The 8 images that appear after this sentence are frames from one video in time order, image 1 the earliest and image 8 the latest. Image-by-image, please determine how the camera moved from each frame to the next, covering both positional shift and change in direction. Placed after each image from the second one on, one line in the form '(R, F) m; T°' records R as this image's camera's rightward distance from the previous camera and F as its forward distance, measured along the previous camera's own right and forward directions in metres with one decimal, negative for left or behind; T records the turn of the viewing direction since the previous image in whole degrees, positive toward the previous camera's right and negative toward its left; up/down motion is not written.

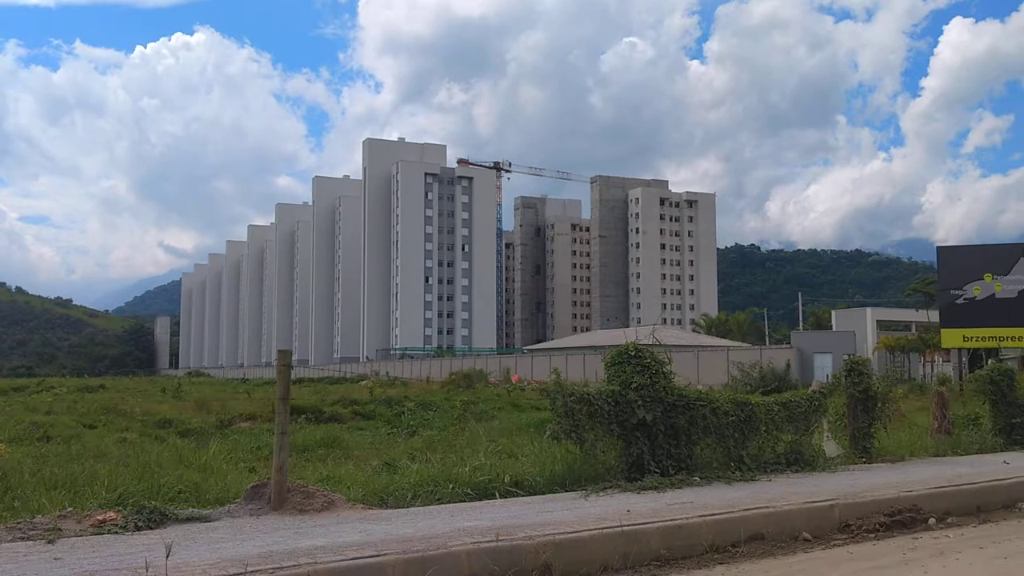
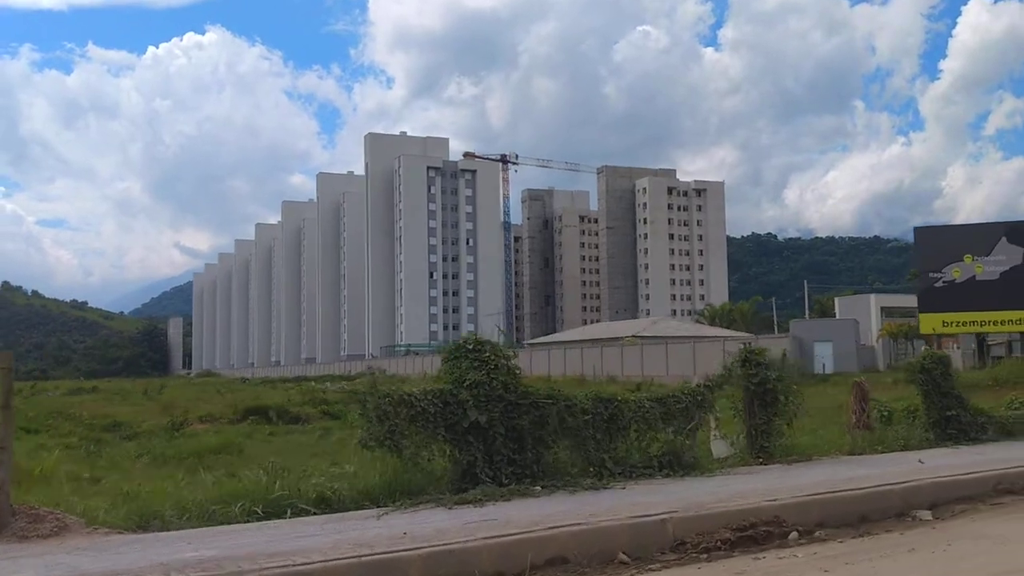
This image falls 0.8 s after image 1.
(+2.1, +1.3) m; -1°
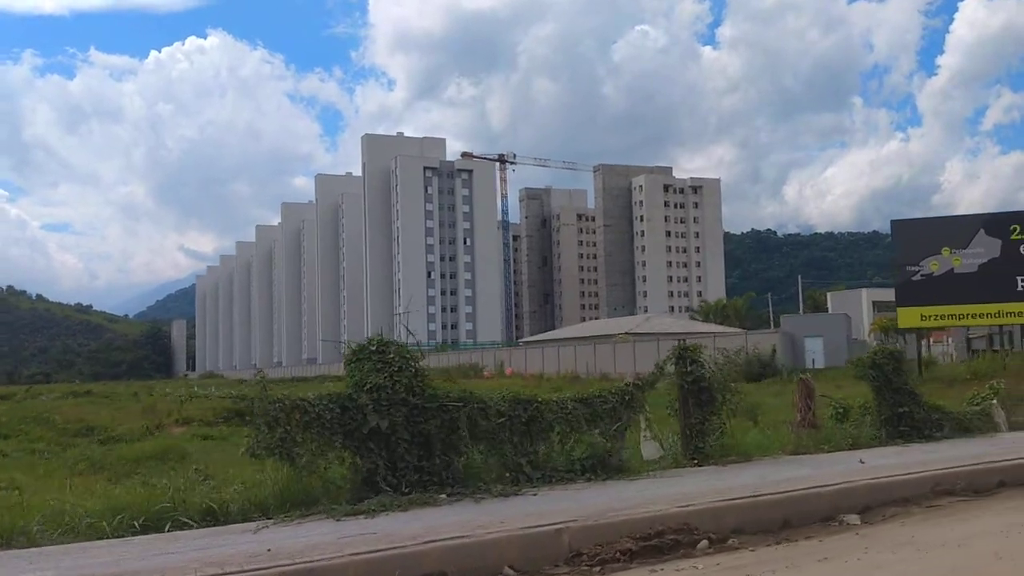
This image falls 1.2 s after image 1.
(+1.0, +0.5) m; 0°
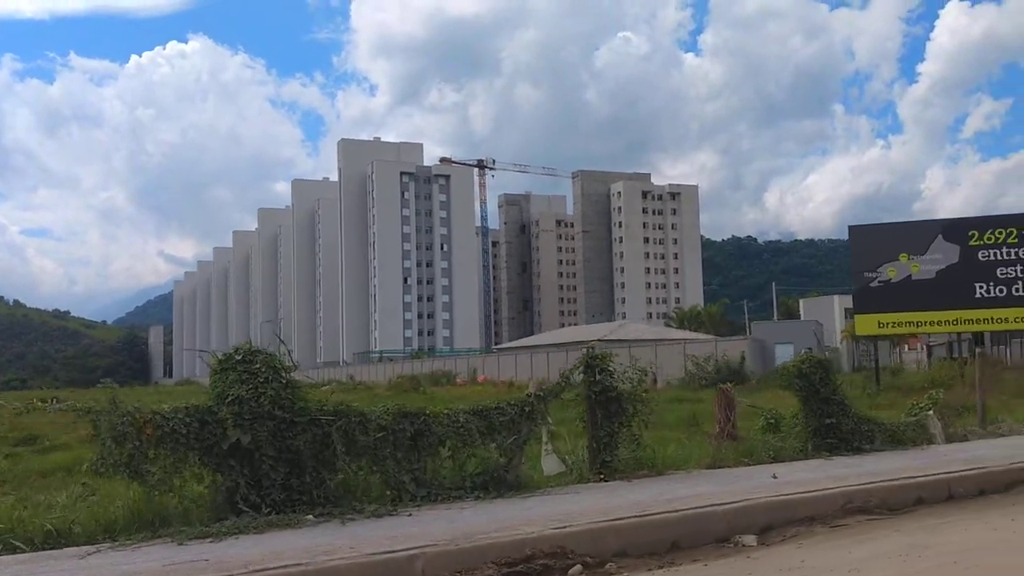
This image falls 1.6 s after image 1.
(+1.0, +0.6) m; +1°
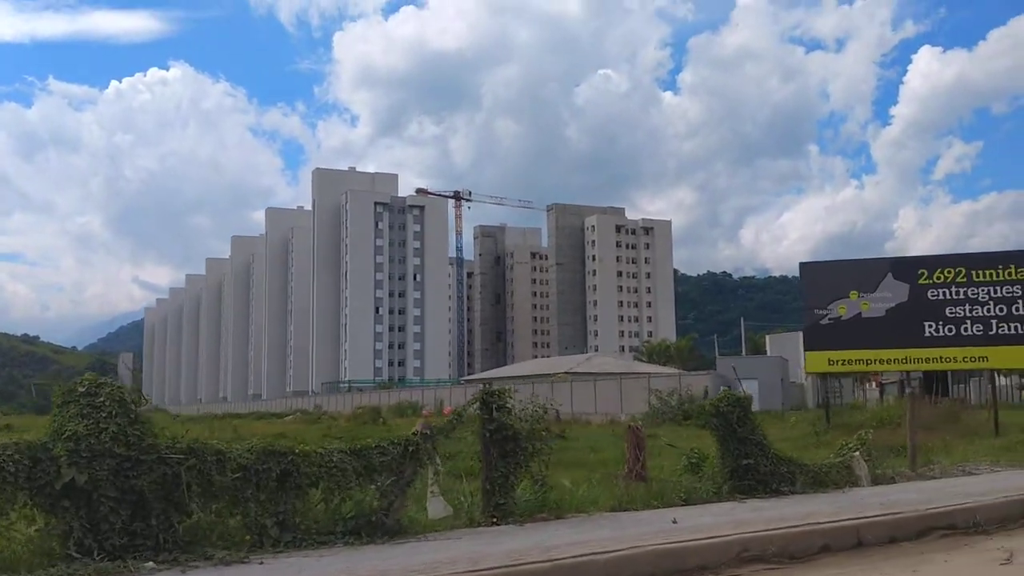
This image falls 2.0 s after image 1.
(+1.0, +0.5) m; +1°
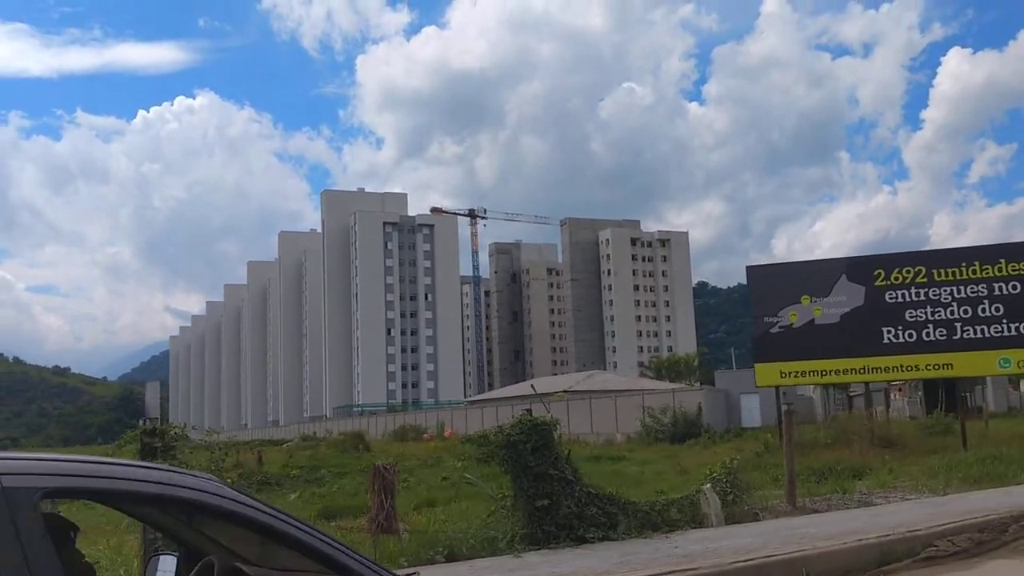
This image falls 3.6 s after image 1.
(+3.3, +2.2) m; -2°
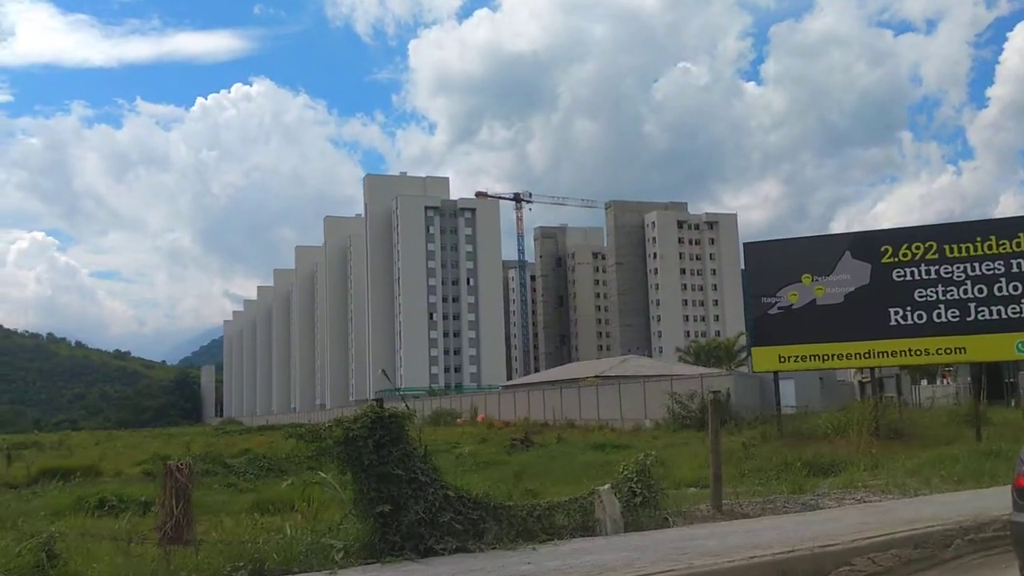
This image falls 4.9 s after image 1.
(+2.1, +1.6) m; -3°
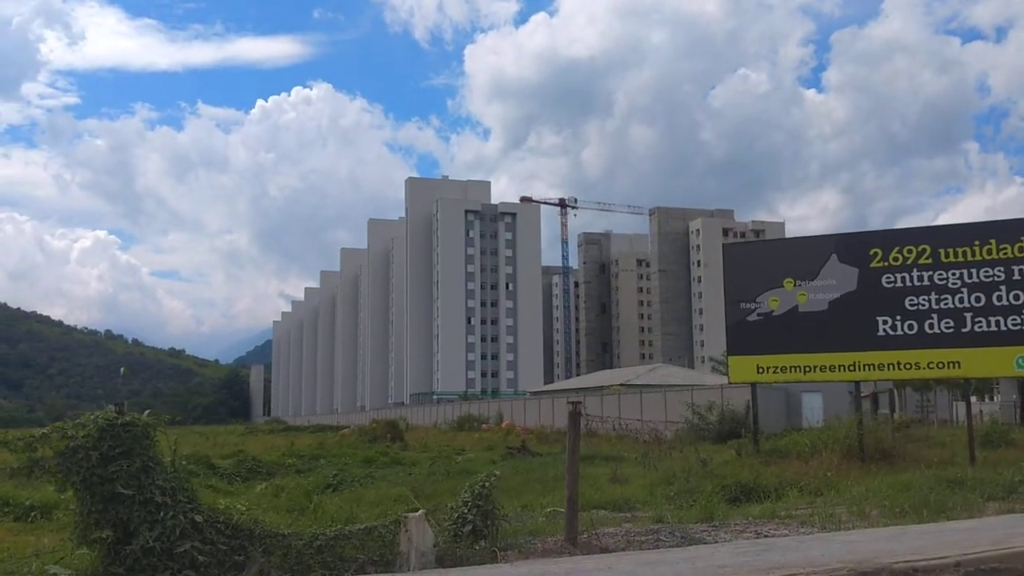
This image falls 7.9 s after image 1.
(+2.4, +1.6) m; -3°
